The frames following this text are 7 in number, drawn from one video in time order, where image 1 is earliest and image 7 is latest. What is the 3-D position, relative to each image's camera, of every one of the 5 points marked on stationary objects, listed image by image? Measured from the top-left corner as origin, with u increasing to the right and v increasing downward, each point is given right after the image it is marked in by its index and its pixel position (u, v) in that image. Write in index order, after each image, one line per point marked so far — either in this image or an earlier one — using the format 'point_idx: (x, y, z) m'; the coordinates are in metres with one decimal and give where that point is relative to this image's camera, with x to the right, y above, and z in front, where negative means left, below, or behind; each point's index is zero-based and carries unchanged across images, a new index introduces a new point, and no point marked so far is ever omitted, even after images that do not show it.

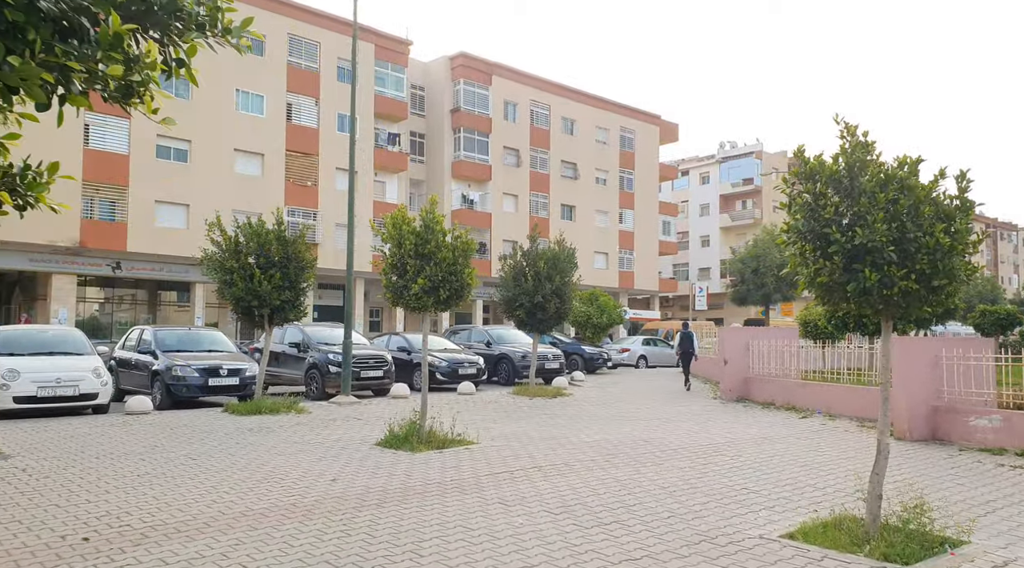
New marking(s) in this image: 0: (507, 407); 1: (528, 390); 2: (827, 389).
0: (-0.1, -2.5, +14.4) m
1: (+0.3, -2.4, +16.3) m
2: (+6.0, -2.0, +13.8) m
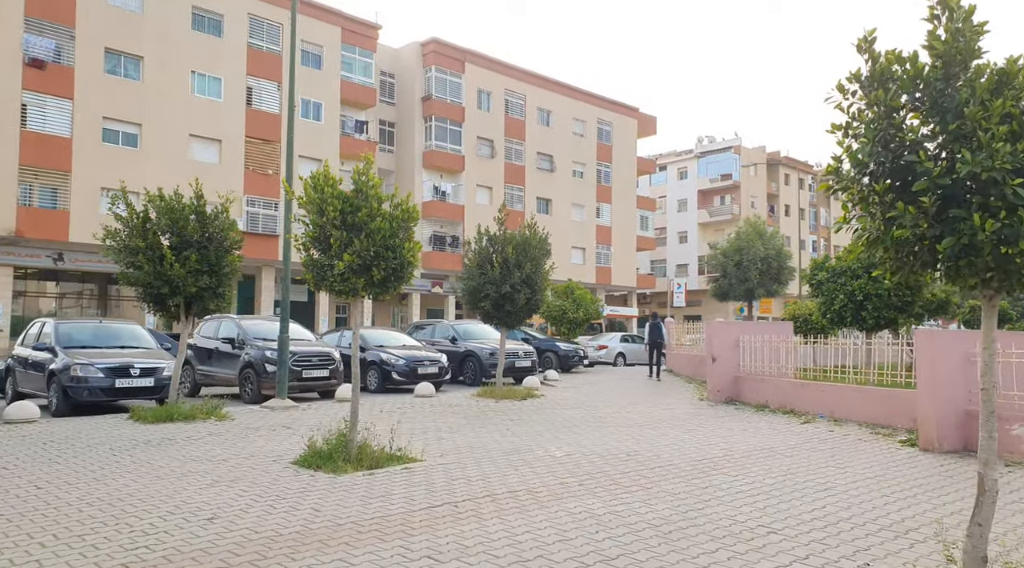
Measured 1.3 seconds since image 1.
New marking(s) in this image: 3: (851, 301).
0: (-0.7, -2.2, +12.7) m
1: (-0.4, -2.2, +14.6) m
2: (+5.4, -1.8, +12.3) m
3: (+7.7, -0.4, +16.4) m
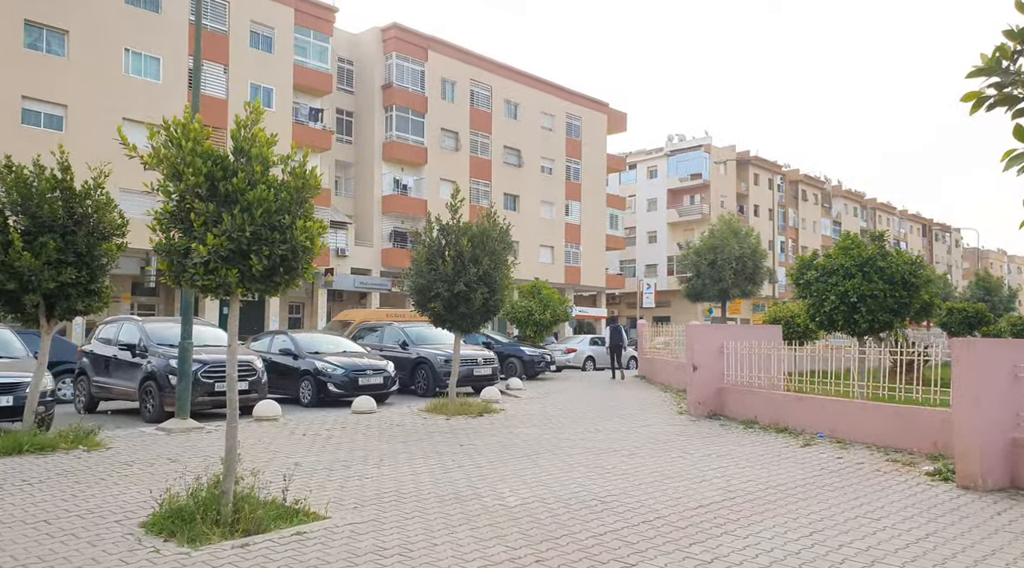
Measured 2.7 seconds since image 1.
0: (-1.5, -2.2, +10.7) m
1: (-1.2, -2.2, +12.6) m
2: (+4.7, -1.8, +10.6) m
3: (+6.8, -0.4, +14.8) m
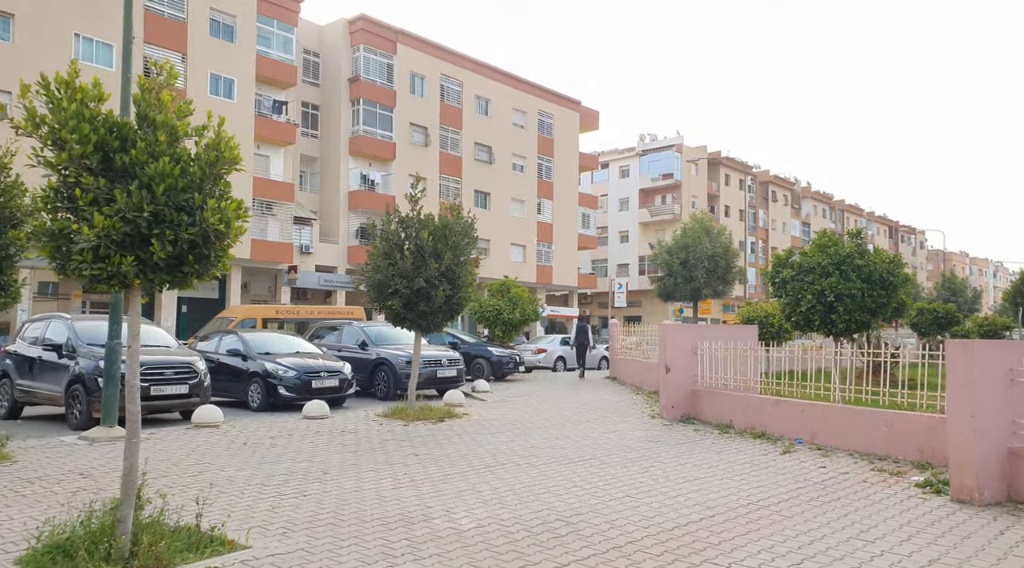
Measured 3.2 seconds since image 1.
0: (-2.0, -2.1, +9.9) m
1: (-1.8, -2.1, +11.9) m
2: (+4.1, -1.7, +10.0) m
3: (+6.1, -0.4, +14.3) m
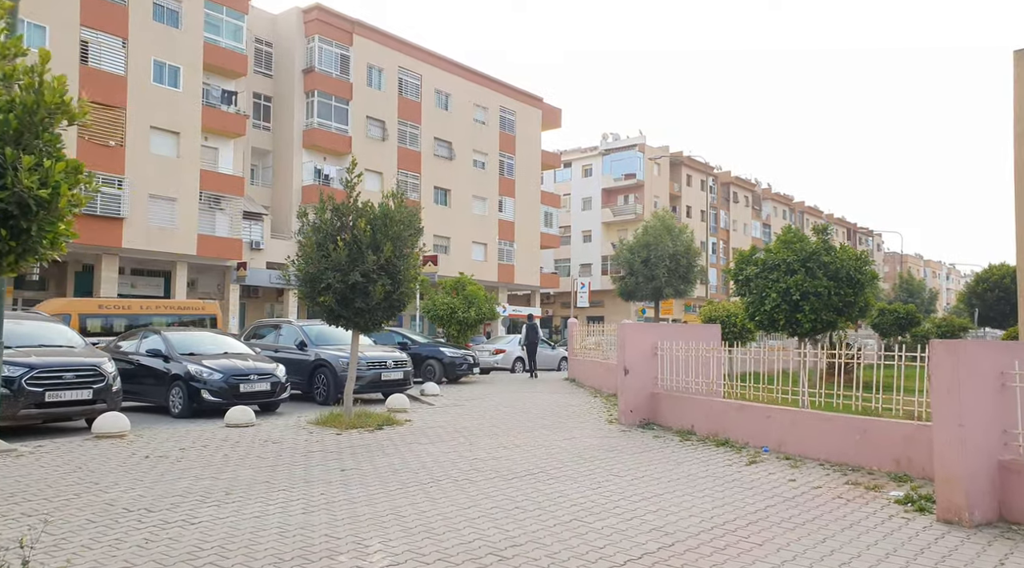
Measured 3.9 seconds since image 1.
0: (-2.7, -2.1, +8.9) m
1: (-2.6, -2.0, +10.8) m
2: (+3.4, -1.7, +9.3) m
3: (+5.2, -0.3, +13.7) m
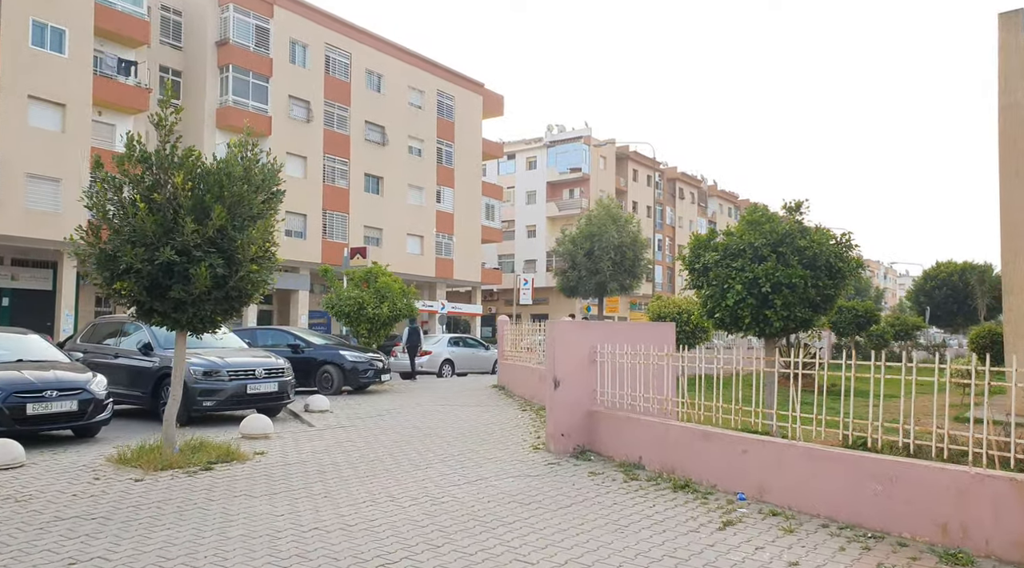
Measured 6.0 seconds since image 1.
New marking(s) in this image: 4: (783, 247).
0: (-3.8, -1.9, +5.8) m
1: (-3.8, -1.8, +7.7) m
2: (+2.3, -1.5, +6.6) m
3: (+3.7, -0.2, +11.1) m
4: (+4.2, +0.6, +11.2) m
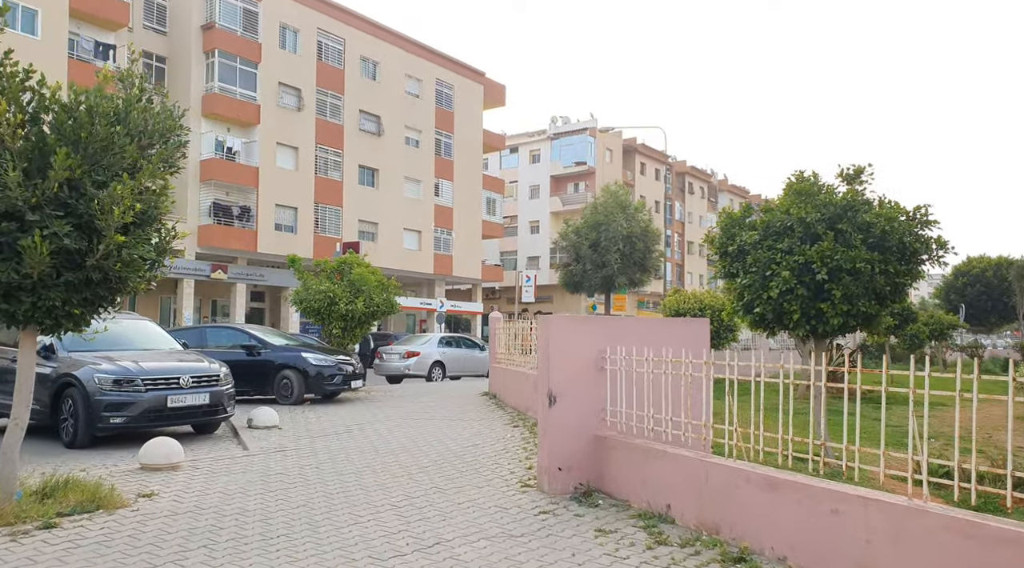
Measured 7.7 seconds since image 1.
0: (-4.0, -1.7, +3.6) m
1: (-4.0, -1.7, +5.5) m
2: (+2.1, -1.3, +4.3) m
3: (+3.5, 0.0, +8.8) m
4: (+4.0, +0.8, +8.9) m
